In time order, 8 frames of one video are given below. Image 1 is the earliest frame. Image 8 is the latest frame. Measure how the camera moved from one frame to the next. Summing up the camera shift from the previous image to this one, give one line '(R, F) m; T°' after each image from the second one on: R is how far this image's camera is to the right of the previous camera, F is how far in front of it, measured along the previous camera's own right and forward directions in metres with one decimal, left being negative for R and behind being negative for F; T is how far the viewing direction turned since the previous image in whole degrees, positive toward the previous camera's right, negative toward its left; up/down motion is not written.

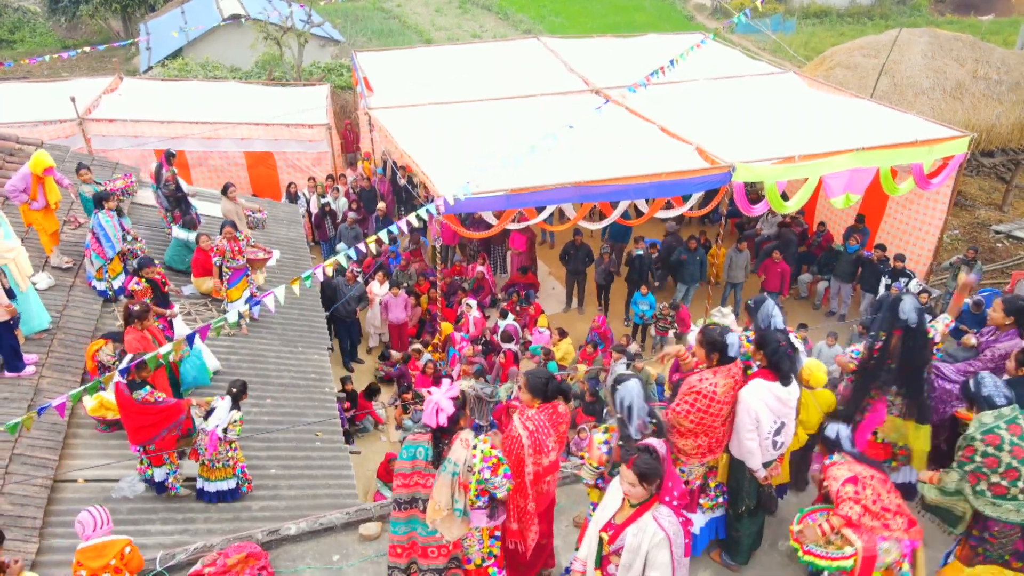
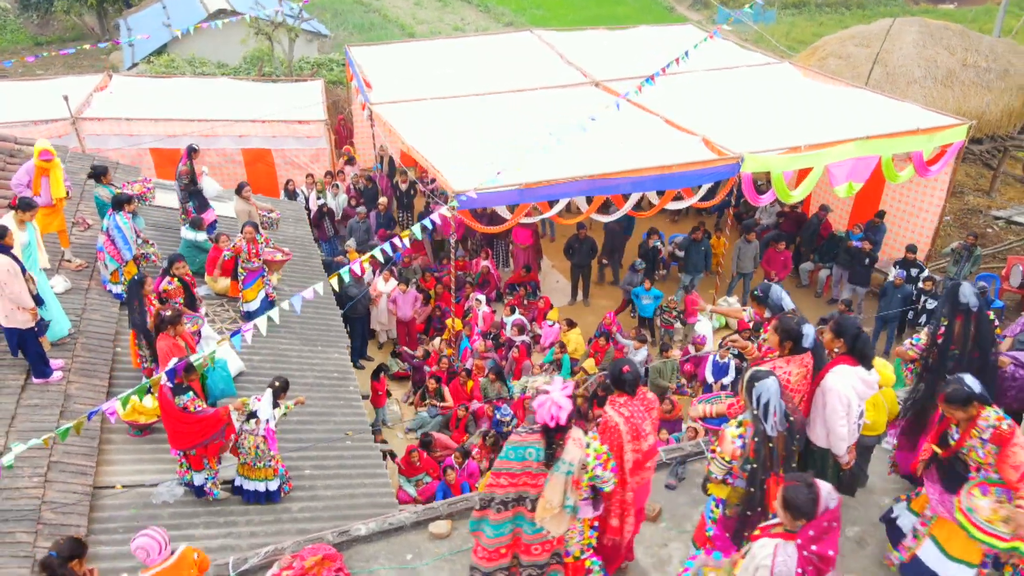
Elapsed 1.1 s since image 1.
(-0.5, 0.0) m; +2°
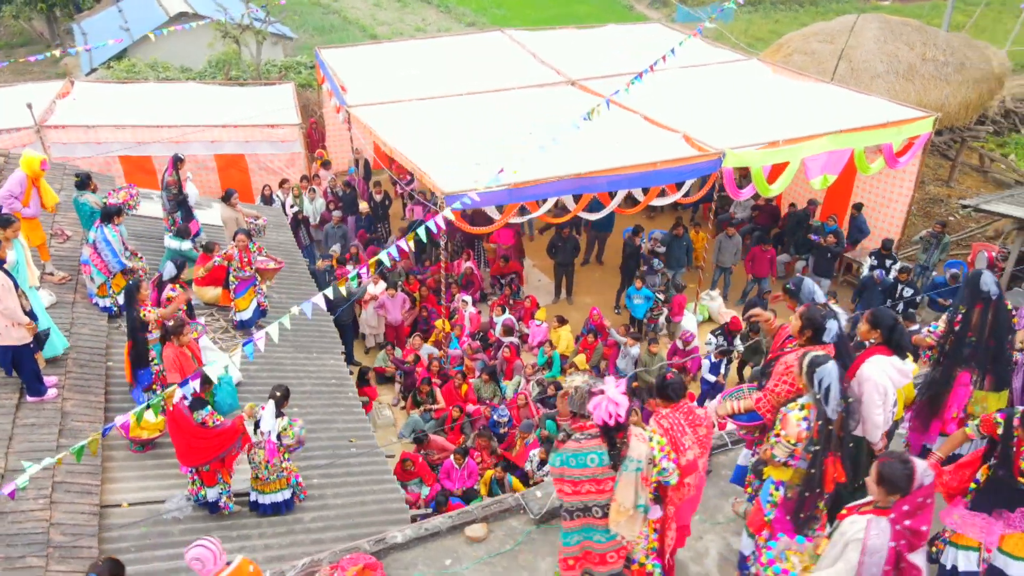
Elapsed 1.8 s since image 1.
(-0.4, 0.0) m; +3°
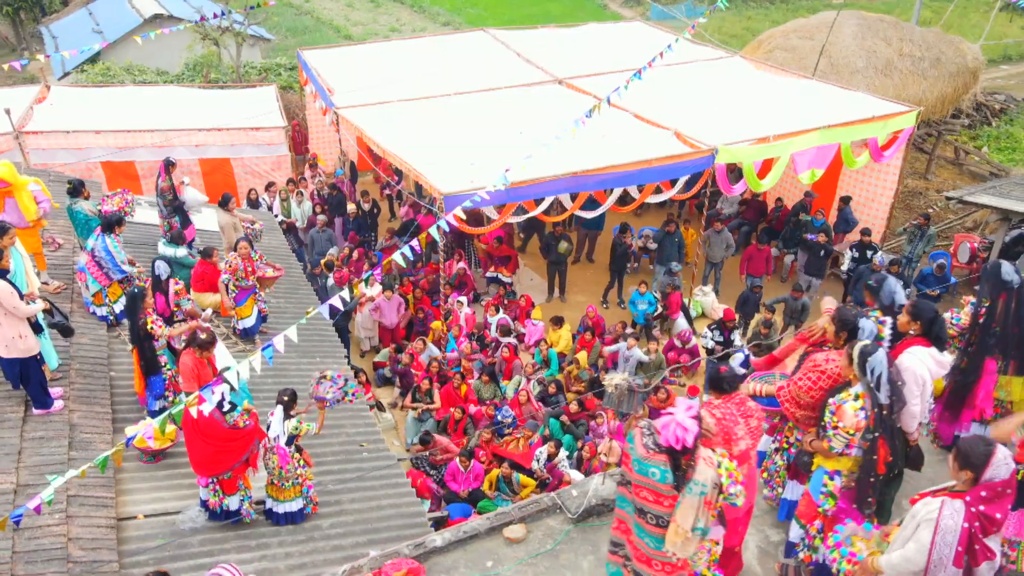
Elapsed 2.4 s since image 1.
(-0.3, 0.0) m; +2°
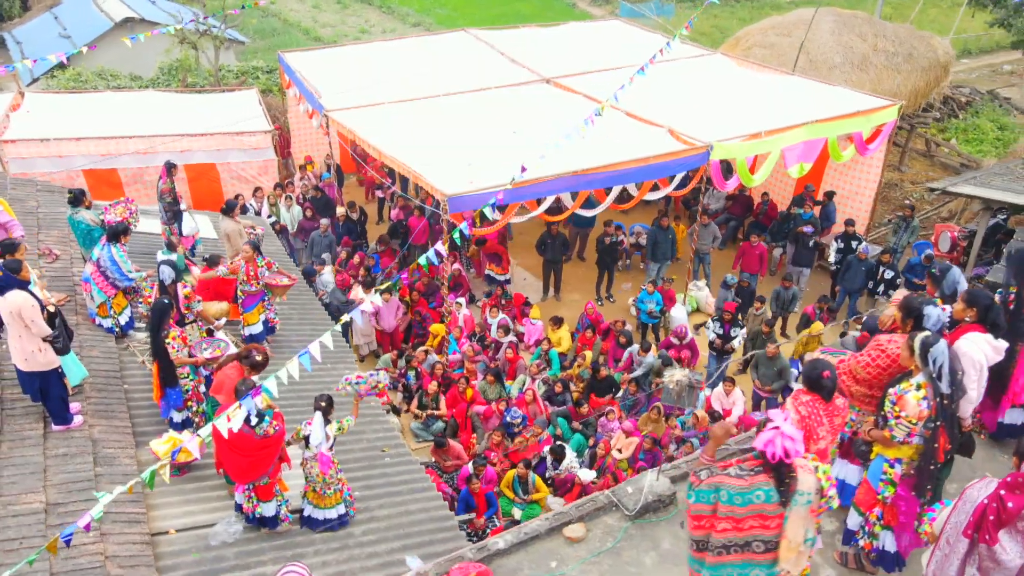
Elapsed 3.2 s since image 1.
(-0.4, 0.0) m; +3°
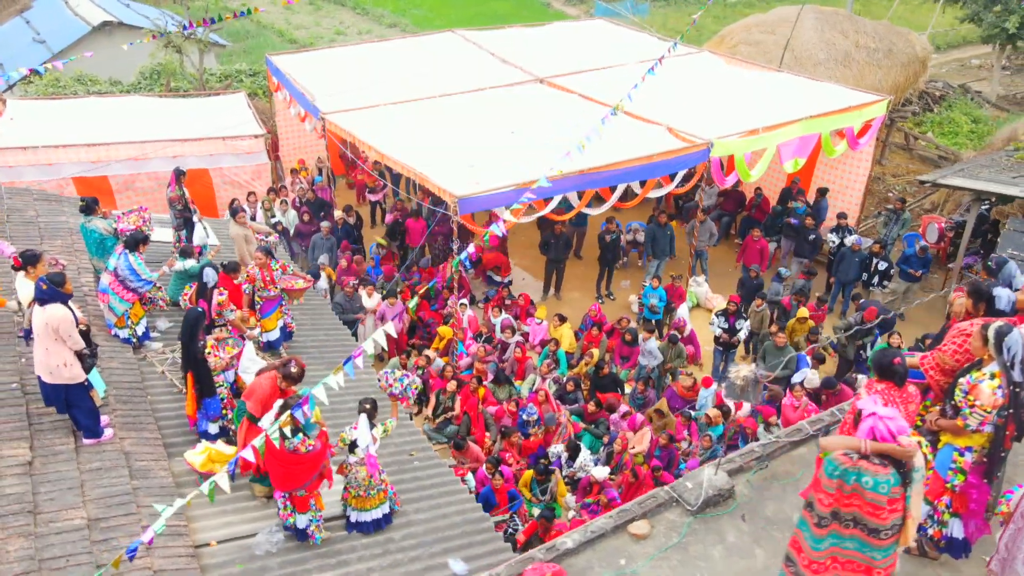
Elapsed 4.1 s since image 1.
(-0.5, 0.0) m; +2°
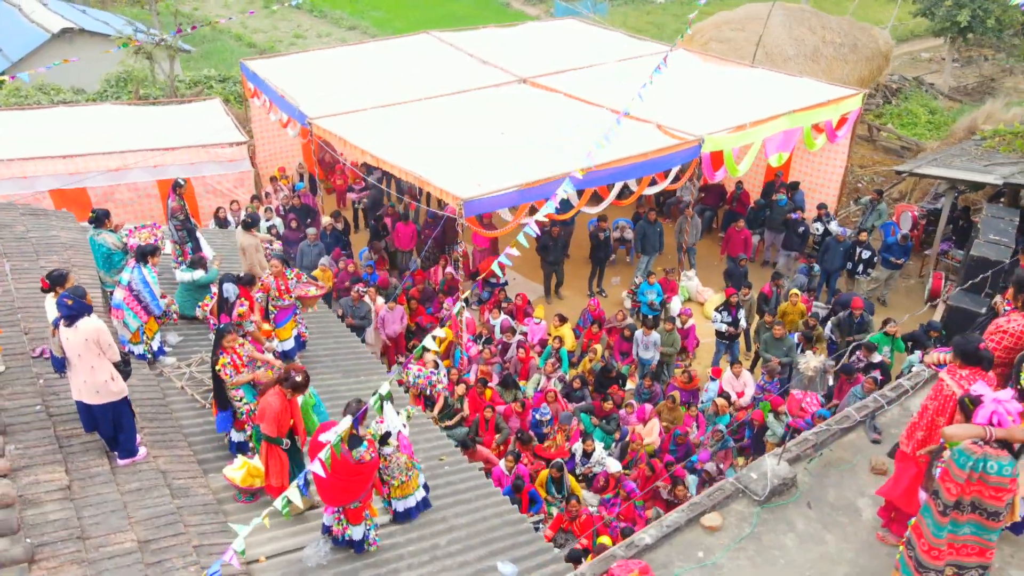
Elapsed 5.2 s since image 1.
(-0.6, 0.0) m; +3°
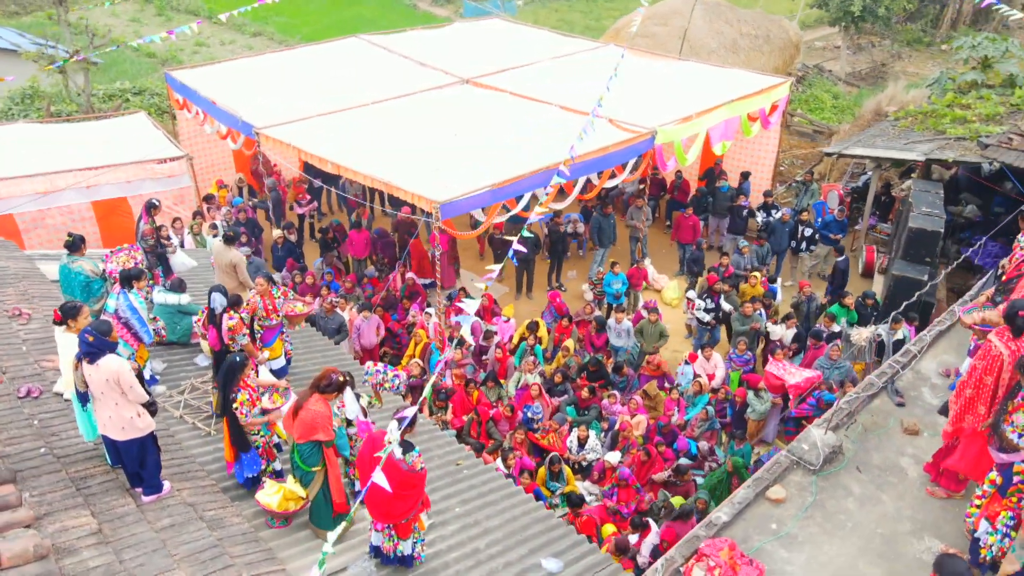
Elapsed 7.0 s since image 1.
(-0.8, 0.0) m; +7°
